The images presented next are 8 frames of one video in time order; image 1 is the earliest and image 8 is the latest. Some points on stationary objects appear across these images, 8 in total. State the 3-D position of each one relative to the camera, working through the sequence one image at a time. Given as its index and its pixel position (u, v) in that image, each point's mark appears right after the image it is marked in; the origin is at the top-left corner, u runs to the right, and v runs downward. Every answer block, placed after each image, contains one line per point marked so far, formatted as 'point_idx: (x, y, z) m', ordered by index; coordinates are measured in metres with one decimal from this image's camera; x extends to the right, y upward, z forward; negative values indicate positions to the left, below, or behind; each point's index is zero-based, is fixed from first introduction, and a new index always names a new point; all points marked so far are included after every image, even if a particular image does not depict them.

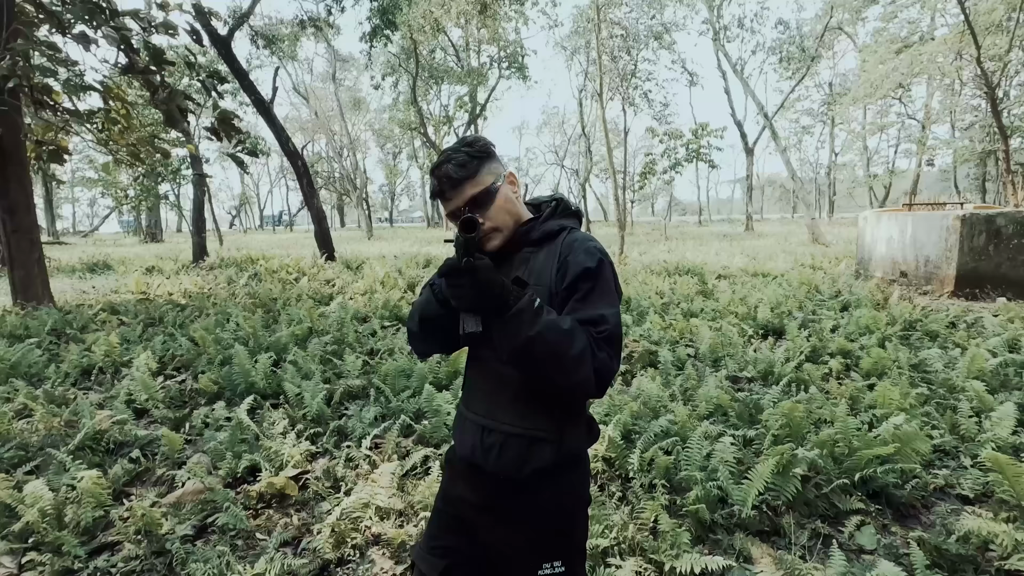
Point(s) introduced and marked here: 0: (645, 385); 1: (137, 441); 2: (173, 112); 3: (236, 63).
0: (+1.1, -0.8, +4.3) m
1: (-2.8, -1.1, +3.9) m
2: (-4.2, +2.2, +6.8) m
3: (-6.5, +5.3, +12.8) m
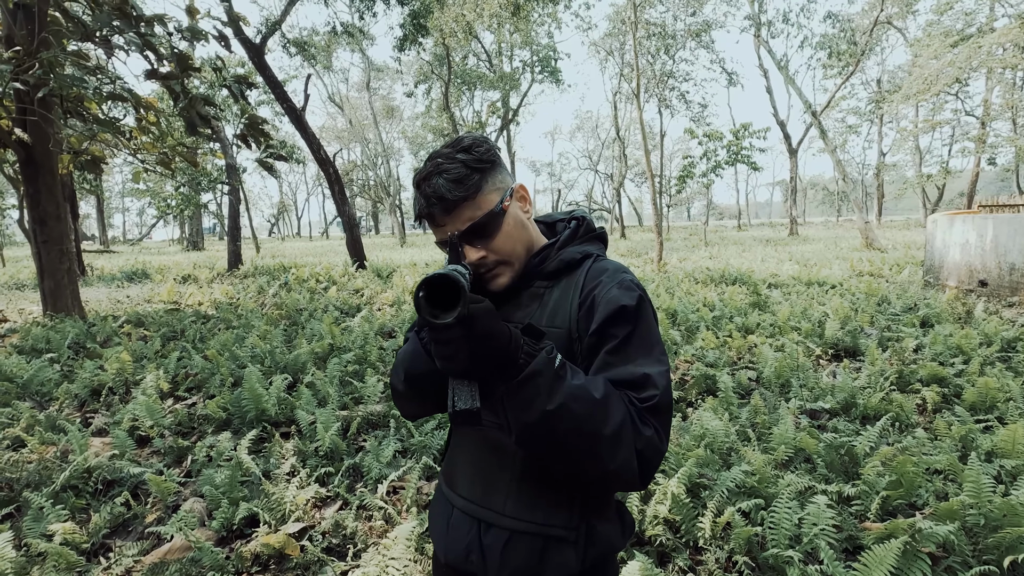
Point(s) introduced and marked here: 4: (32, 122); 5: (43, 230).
0: (+1.4, -0.9, +3.7) m
1: (-2.5, -1.3, +3.5) m
2: (-3.8, +2.0, +6.5) m
3: (-5.7, +5.1, +12.6) m
4: (-7.3, +2.5, +8.2) m
5: (-7.6, +0.9, +8.7) m
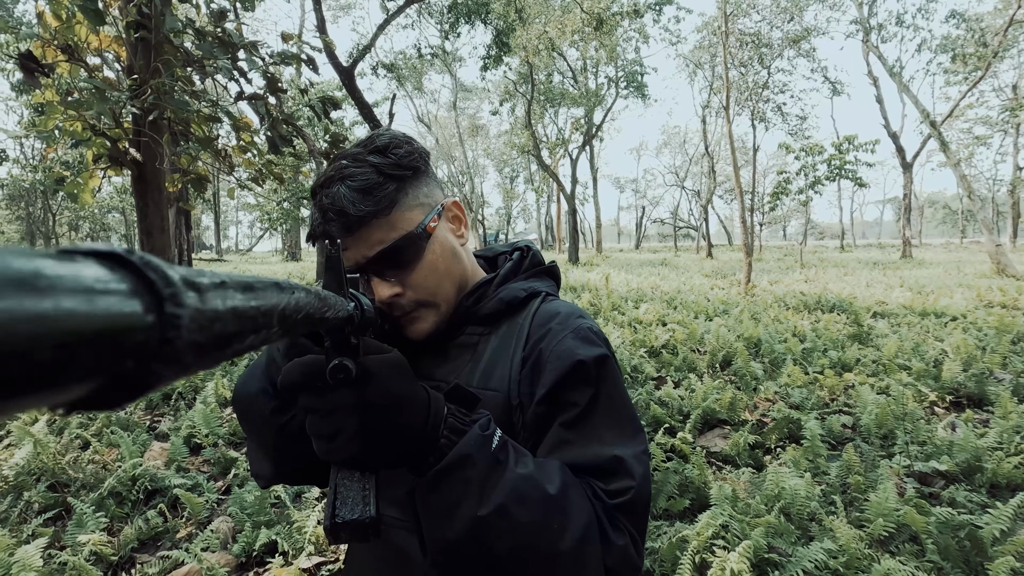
0: (+1.6, -1.1, +3.1) m
1: (-2.3, -1.3, +3.5) m
2: (-3.0, +1.9, +6.8) m
3: (-3.8, +4.8, +13.2) m
4: (-6.2, +2.4, +9.0) m
5: (-6.5, +0.8, +9.5) m
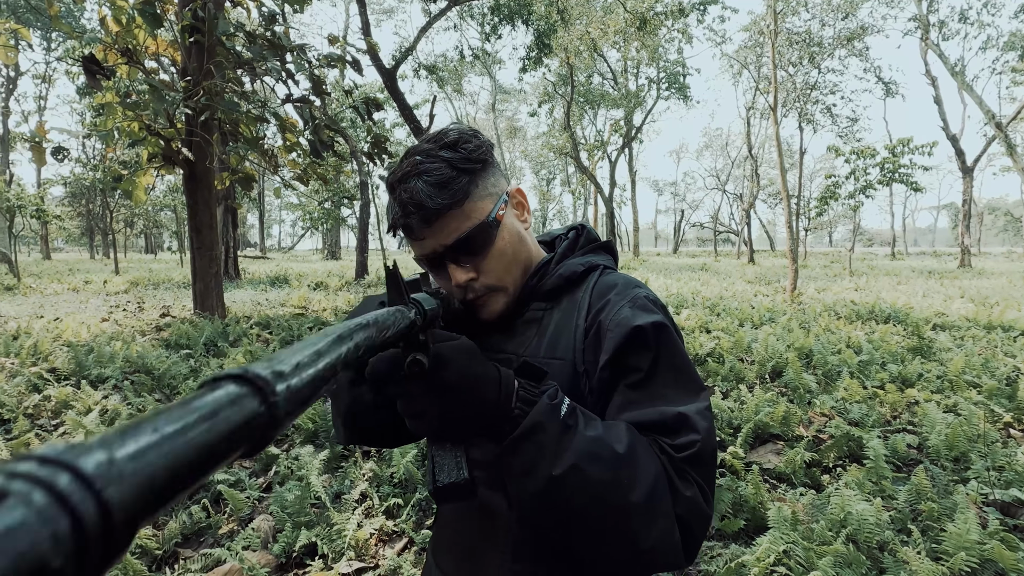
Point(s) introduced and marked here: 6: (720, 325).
0: (+1.8, -1.2, +2.9) m
1: (-2.0, -1.3, +3.5) m
2: (-2.4, +1.9, +6.8) m
3: (-2.8, +4.8, +13.3) m
4: (-5.5, +2.5, +9.2) m
5: (-5.8, +0.9, +9.8) m
6: (+3.4, -0.6, +8.8) m
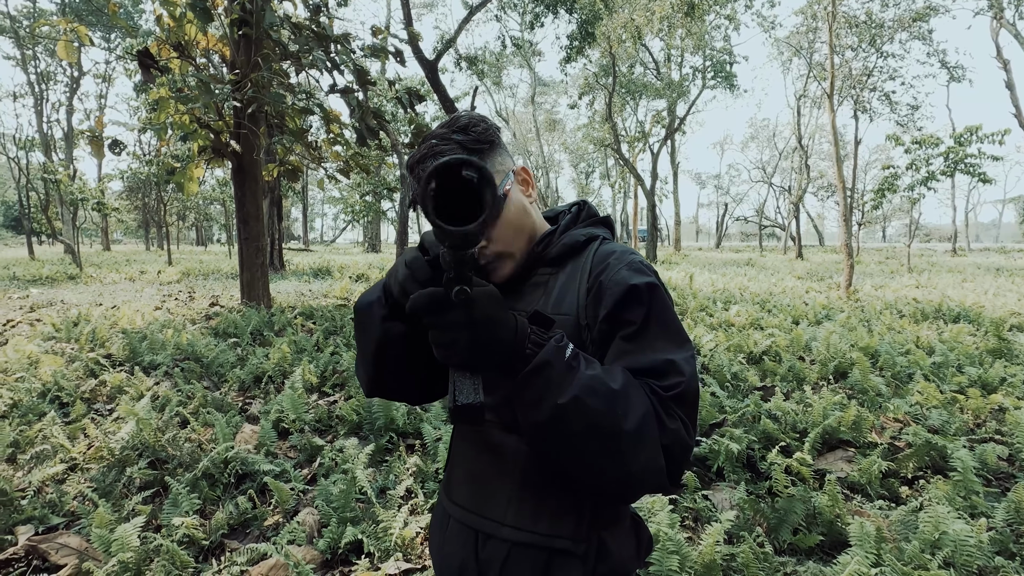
0: (+2.1, -1.1, +2.6) m
1: (-1.7, -1.2, +3.5) m
2: (-1.9, +2.0, +6.8) m
3: (-1.8, +5.0, +13.2) m
4: (-4.7, +2.7, +9.4) m
5: (-5.0, +1.1, +10.0) m
6: (+4.1, -0.5, +8.4) m
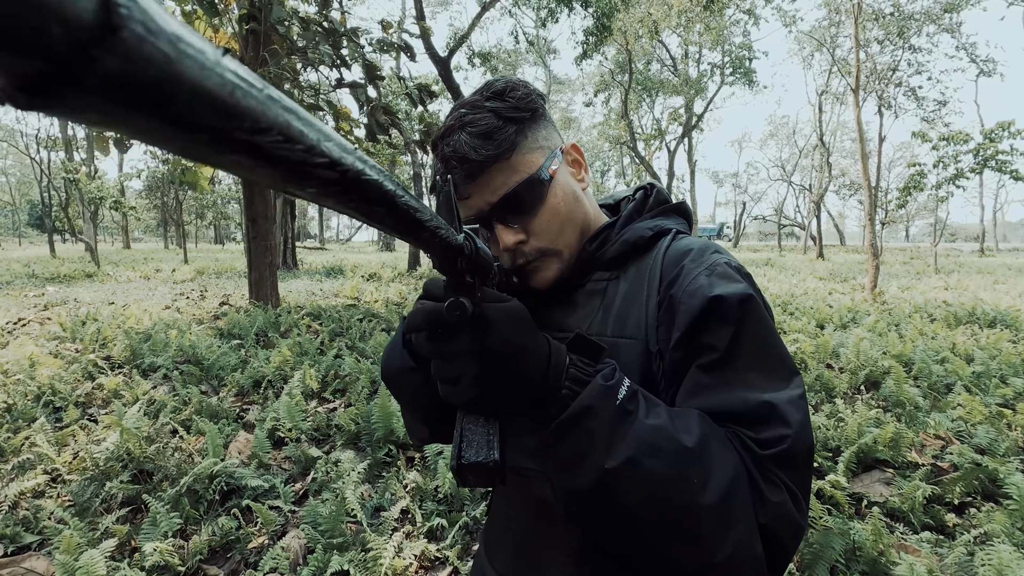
0: (+2.1, -1.2, +2.2) m
1: (-1.6, -1.3, +3.3) m
2: (-1.7, +2.0, +6.5) m
3: (-1.4, +5.0, +13.0) m
4: (-4.5, +2.7, +9.2) m
5: (-4.8, +1.1, +9.8) m
6: (+4.3, -0.6, +8.0) m
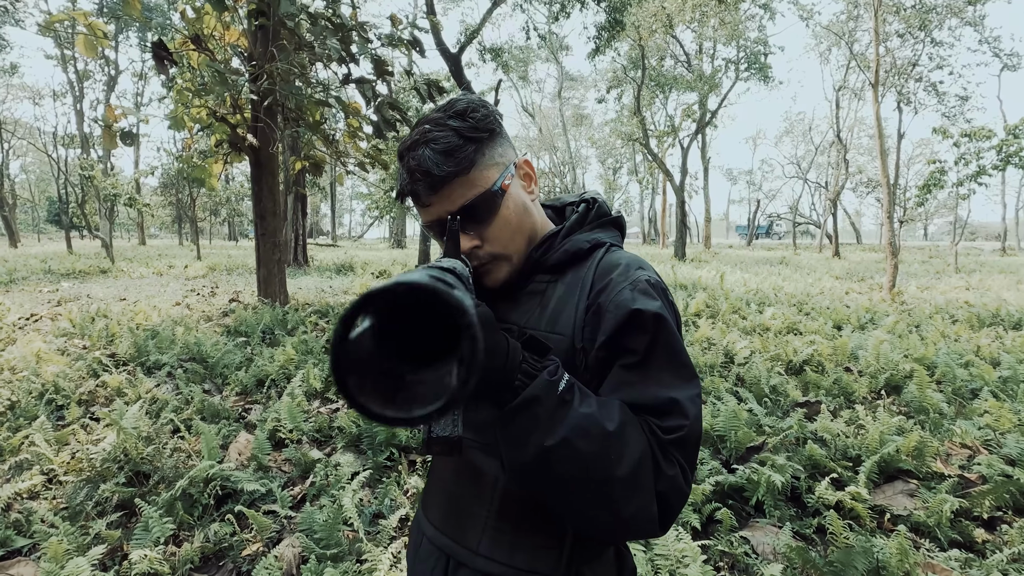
0: (+2.1, -1.2, +2.1) m
1: (-1.6, -1.2, +3.2) m
2: (-1.6, +2.0, +6.4) m
3: (-1.2, +5.0, +12.8) m
4: (-4.4, +2.7, +9.2) m
5: (-4.6, +1.2, +9.8) m
6: (+4.4, -0.6, +7.8) m
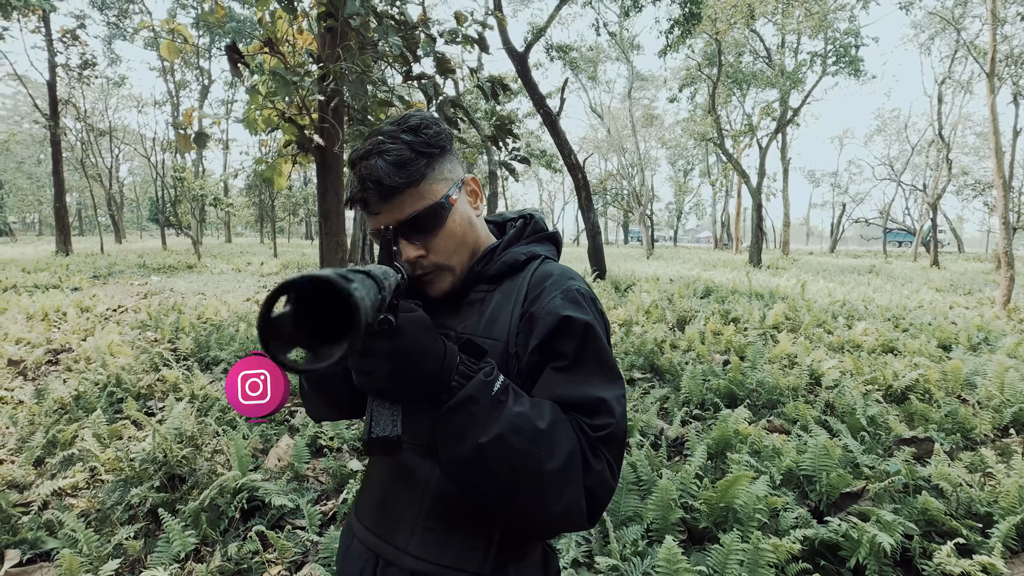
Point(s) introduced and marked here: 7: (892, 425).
0: (+2.2, -1.3, +1.4) m
1: (-1.4, -1.3, +3.0) m
2: (-0.9, +2.0, +6.2) m
3: (+0.4, +5.0, +12.5) m
4: (-3.3, +2.8, +9.3) m
5: (-3.5, +1.2, +9.9) m
6: (+5.2, -0.7, +6.8) m
7: (+2.8, -1.0, +4.0) m
